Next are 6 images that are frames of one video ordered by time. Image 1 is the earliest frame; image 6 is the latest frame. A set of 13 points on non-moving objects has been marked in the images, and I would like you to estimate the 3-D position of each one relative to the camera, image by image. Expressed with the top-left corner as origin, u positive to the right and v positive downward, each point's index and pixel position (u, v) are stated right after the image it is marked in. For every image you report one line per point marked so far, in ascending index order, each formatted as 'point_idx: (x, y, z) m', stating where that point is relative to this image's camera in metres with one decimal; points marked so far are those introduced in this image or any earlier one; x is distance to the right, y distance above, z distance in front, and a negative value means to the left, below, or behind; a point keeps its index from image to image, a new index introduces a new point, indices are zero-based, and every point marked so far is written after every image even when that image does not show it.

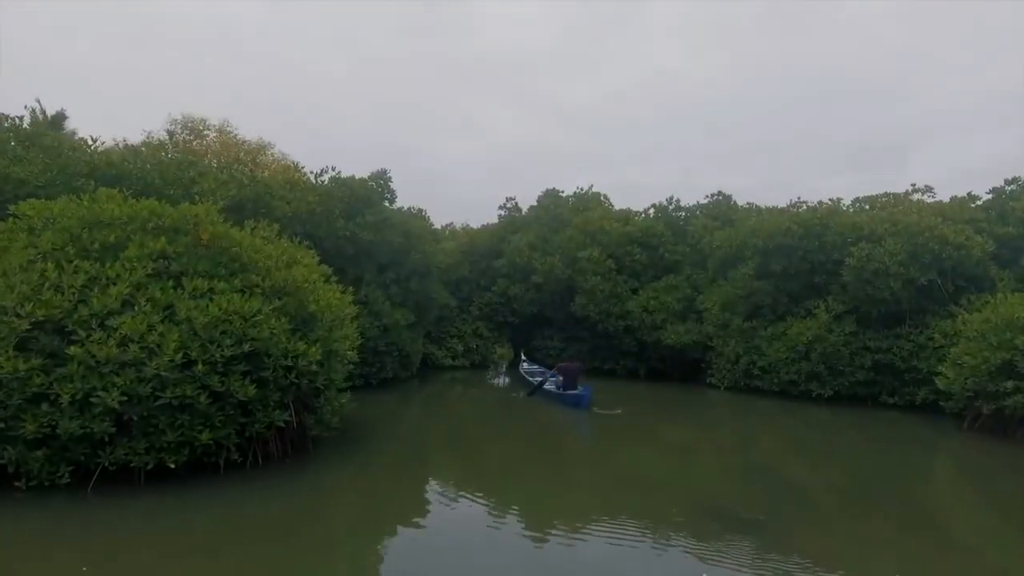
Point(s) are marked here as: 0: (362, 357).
0: (-4.5, -2.1, +19.4) m
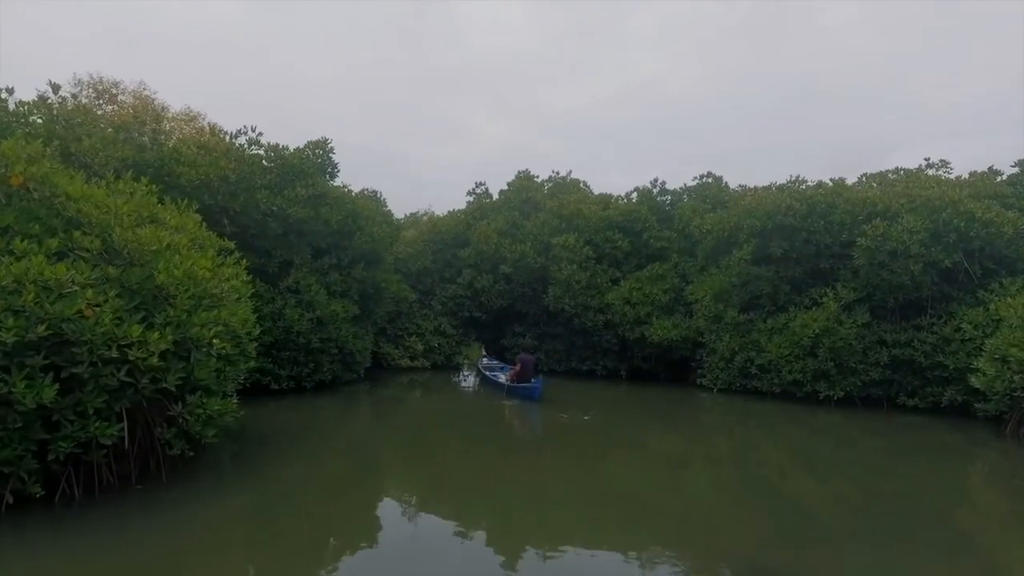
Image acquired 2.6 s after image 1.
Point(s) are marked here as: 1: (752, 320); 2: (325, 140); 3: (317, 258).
0: (-5.5, -1.7, +16.3) m
1: (+7.2, -0.9, +19.5) m
2: (-5.4, +4.3, +18.8) m
3: (-5.4, +0.8, +18.1) m
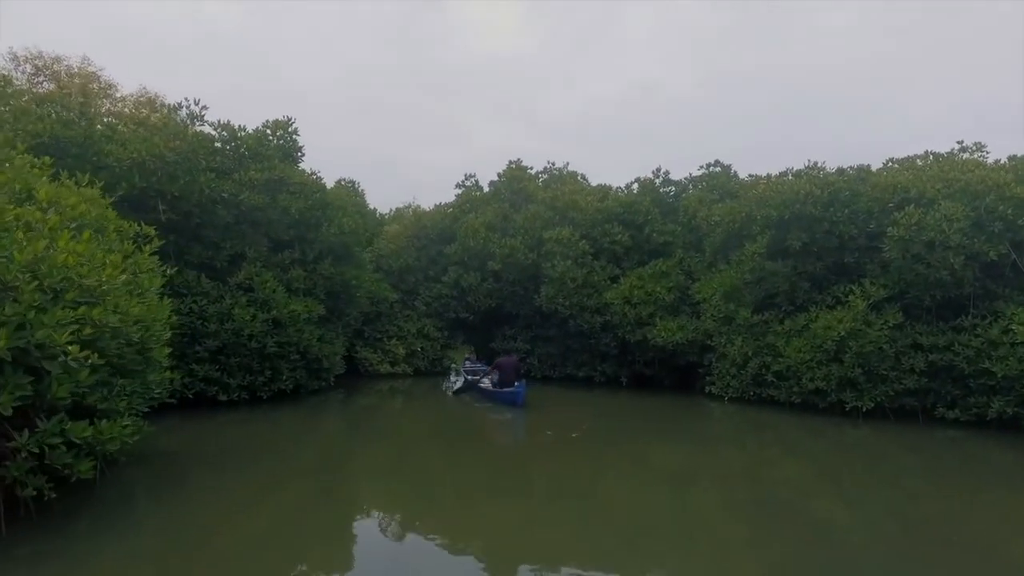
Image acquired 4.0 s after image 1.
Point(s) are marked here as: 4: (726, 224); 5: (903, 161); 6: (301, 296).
0: (-5.9, -1.6, +14.3) m
1: (+6.8, -0.9, +17.5) m
2: (-5.7, +4.3, +16.8) m
3: (-5.8, +0.9, +16.1) m
4: (+6.3, +1.9, +19.2) m
5: (+11.0, +3.6, +18.5) m
6: (-5.0, -0.2, +15.7) m
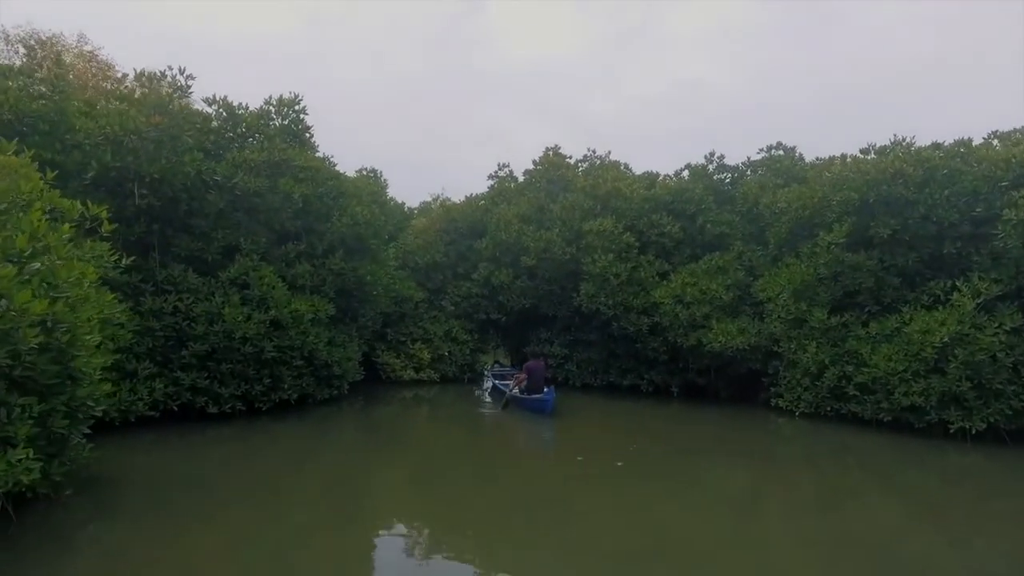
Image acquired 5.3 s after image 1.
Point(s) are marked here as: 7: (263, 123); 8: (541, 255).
0: (-5.3, -1.6, +12.5) m
1: (+7.6, -0.8, +14.9) m
2: (-5.0, +4.4, +15.0) m
3: (-5.1, +1.0, +14.3) m
4: (+7.2, +2.0, +16.7) m
5: (+11.9, +3.7, +15.7) m
6: (-4.3, -0.1, +13.8) m
7: (-5.5, +3.6, +14.3) m
8: (+0.8, +1.0, +19.4) m
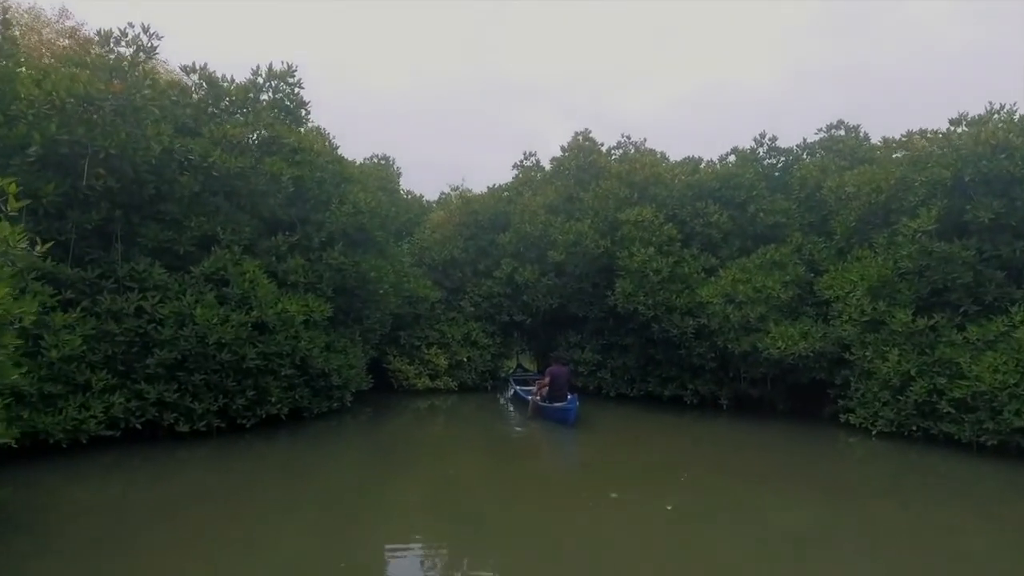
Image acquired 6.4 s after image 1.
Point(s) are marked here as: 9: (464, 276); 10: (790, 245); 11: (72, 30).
0: (-4.9, -1.5, +10.7) m
1: (+8.1, -0.7, +12.5) m
2: (-4.5, +4.4, +13.2) m
3: (-4.6, +1.0, +12.4) m
4: (+7.7, +2.0, +14.3) m
5: (+12.4, +3.7, +13.1) m
6: (-3.9, -0.1, +12.0) m
7: (-5.0, +3.6, +12.5) m
8: (+1.5, +1.0, +17.3) m
9: (-1.4, +0.4, +19.6) m
10: (+6.7, +1.0, +15.7) m
11: (-9.8, +5.8, +14.9) m
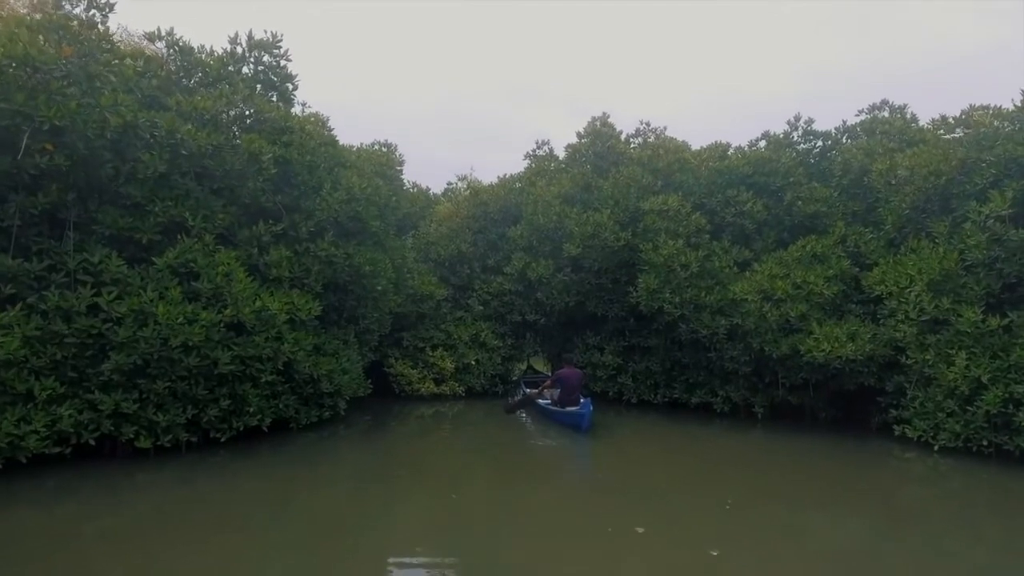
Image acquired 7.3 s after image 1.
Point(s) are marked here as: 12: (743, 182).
0: (-4.7, -1.4, +9.3) m
1: (+8.3, -0.6, +10.9) m
2: (-4.3, +4.5, +11.8) m
3: (-4.4, +1.1, +11.1) m
4: (+8.0, +2.1, +12.7) m
5: (+12.6, +3.8, +11.4) m
6: (-3.7, 0.0, +10.6) m
7: (-4.8, +3.7, +11.2) m
8: (+1.8, +1.1, +15.8) m
9: (-1.1, +0.4, +18.2) m
10: (+6.9, +1.1, +14.1) m
11: (-9.6, +5.9, +13.6) m
12: (+5.5, +2.5, +15.5) m
